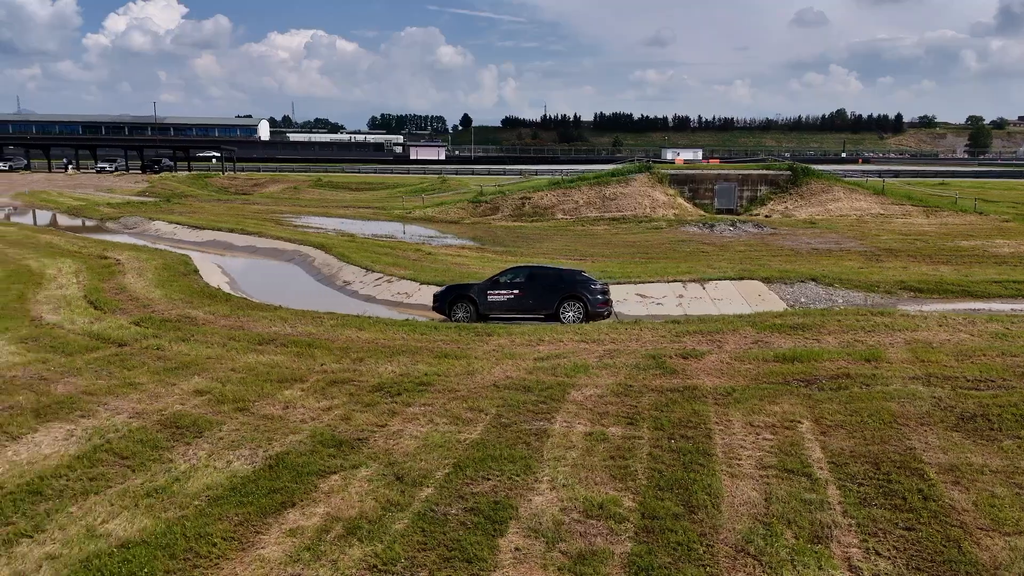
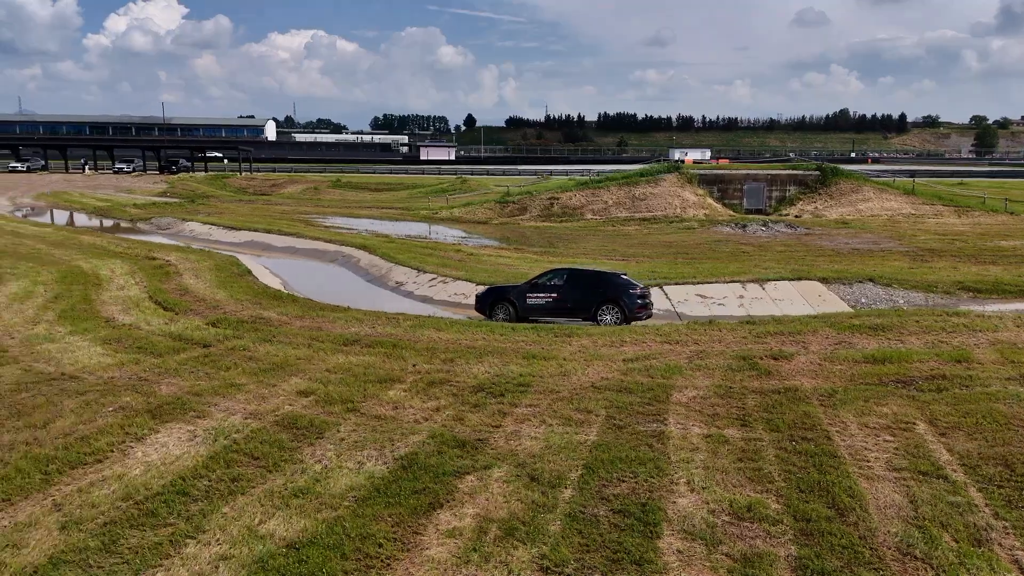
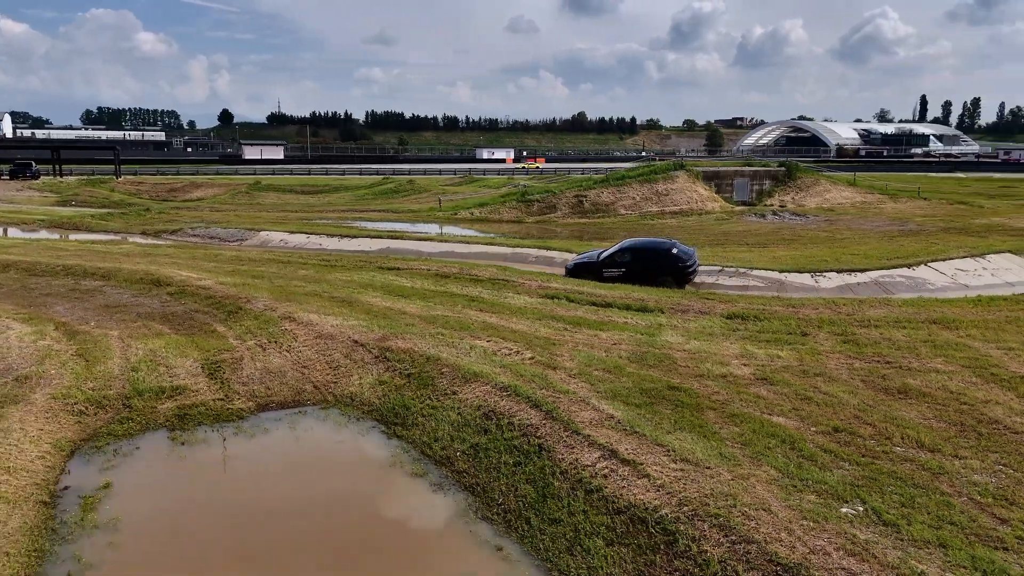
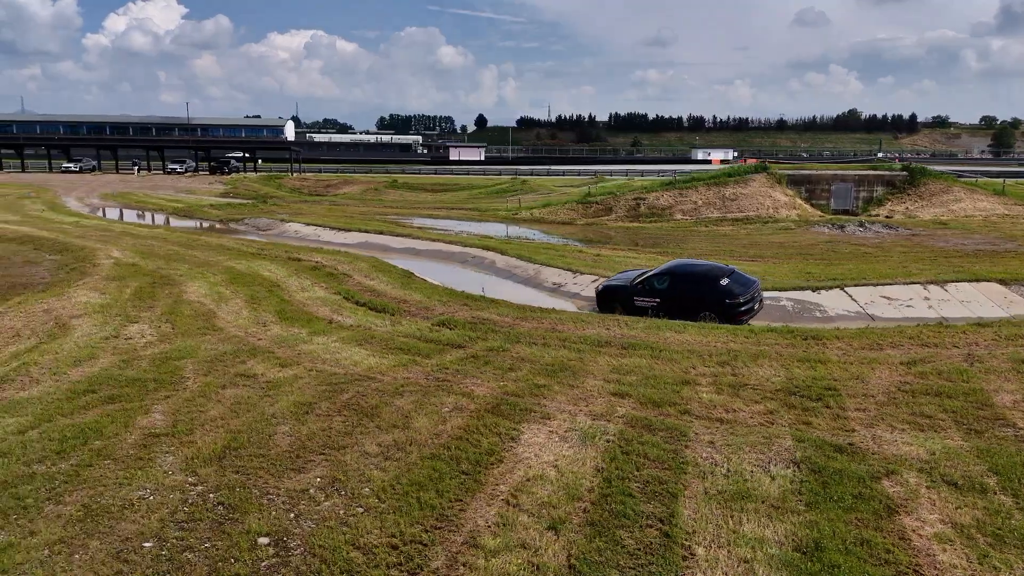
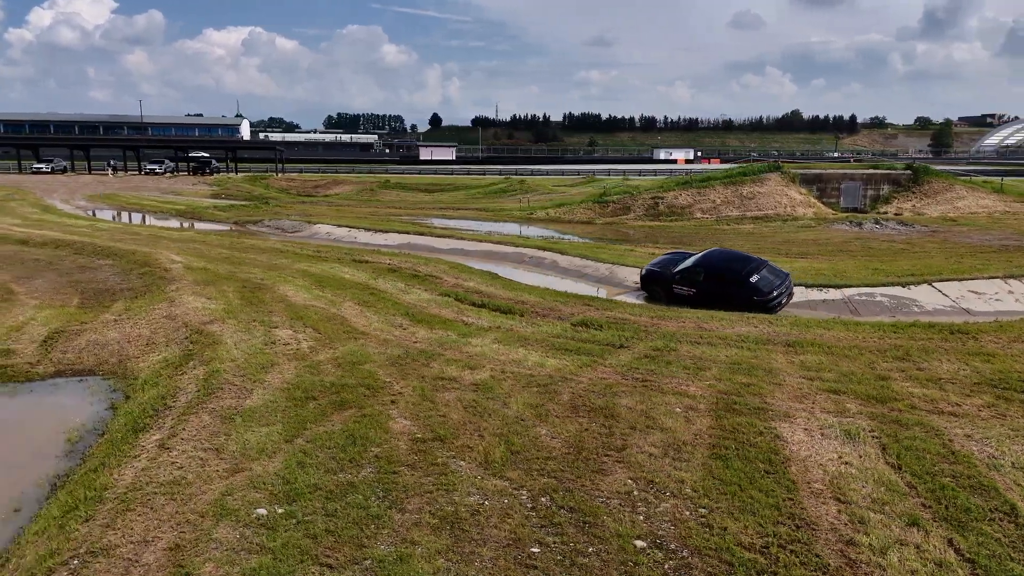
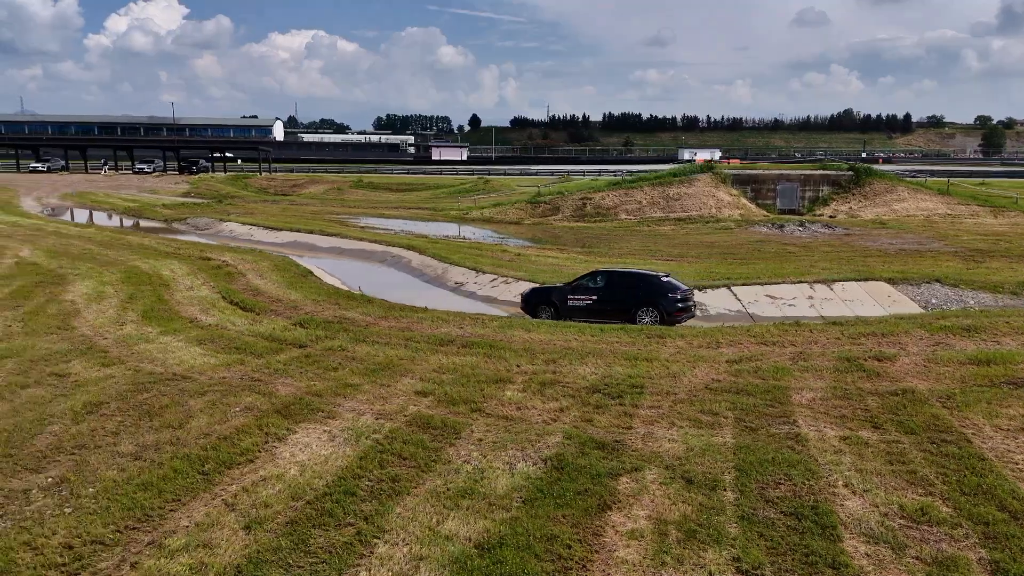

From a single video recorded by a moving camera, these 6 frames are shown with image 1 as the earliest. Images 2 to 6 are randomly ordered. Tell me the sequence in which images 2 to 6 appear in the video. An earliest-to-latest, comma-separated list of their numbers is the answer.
2, 6, 4, 5, 3
